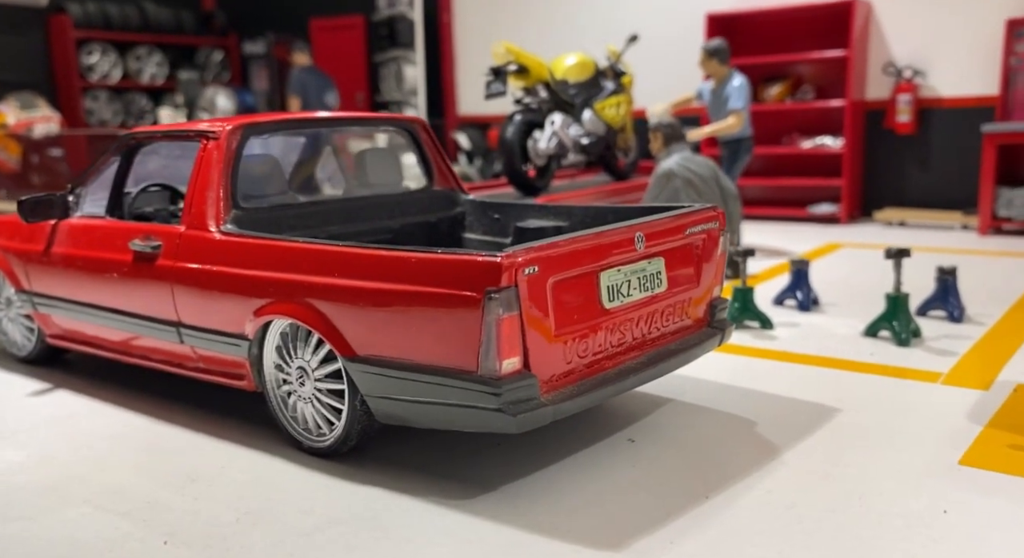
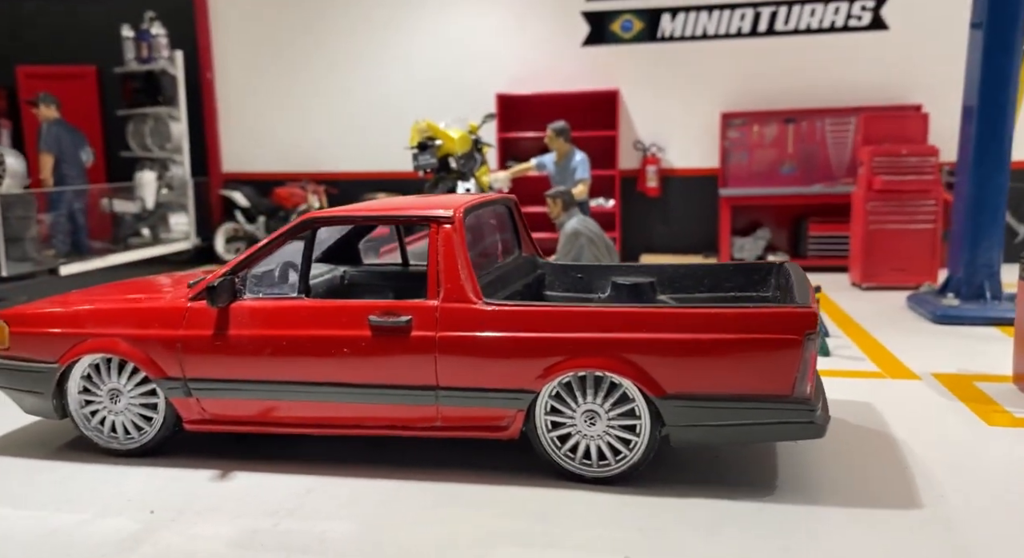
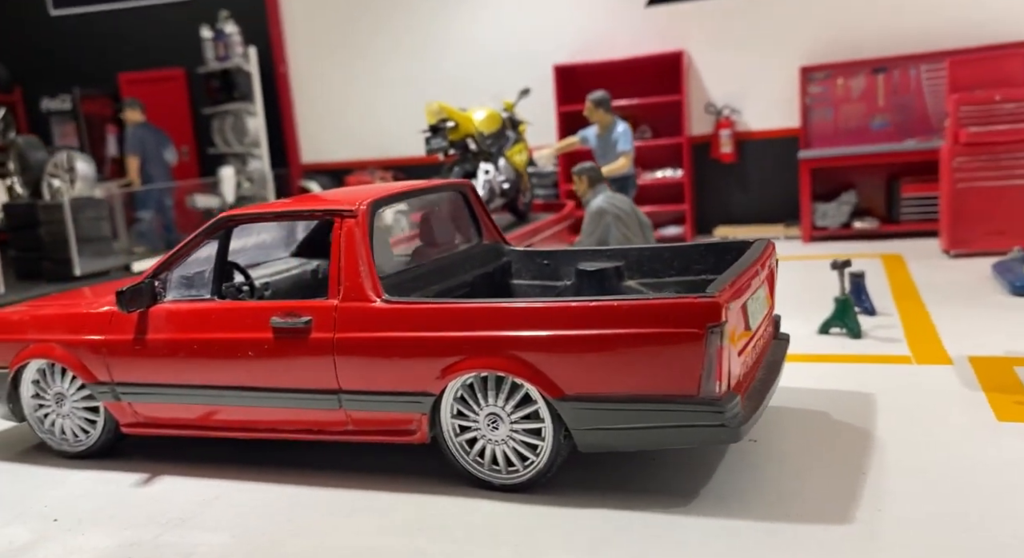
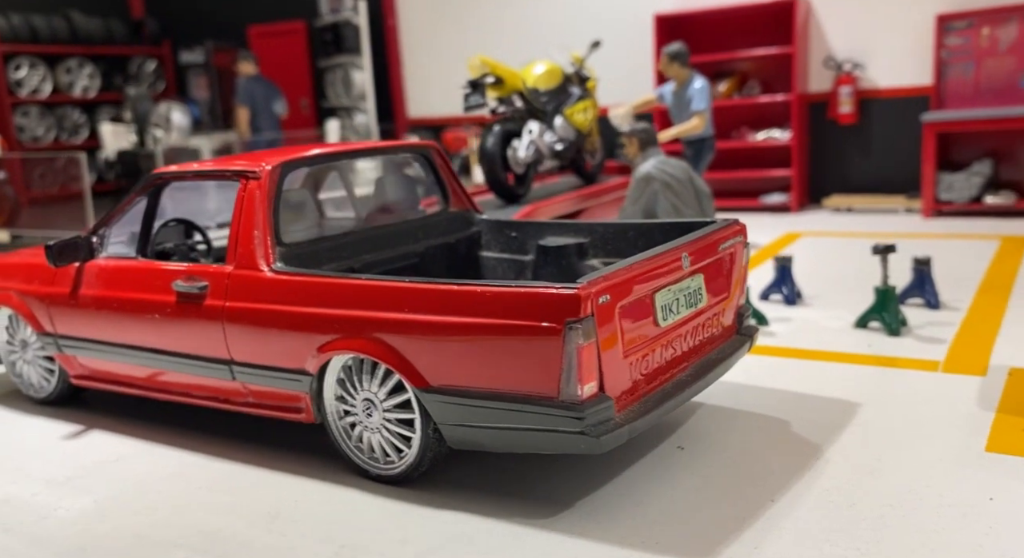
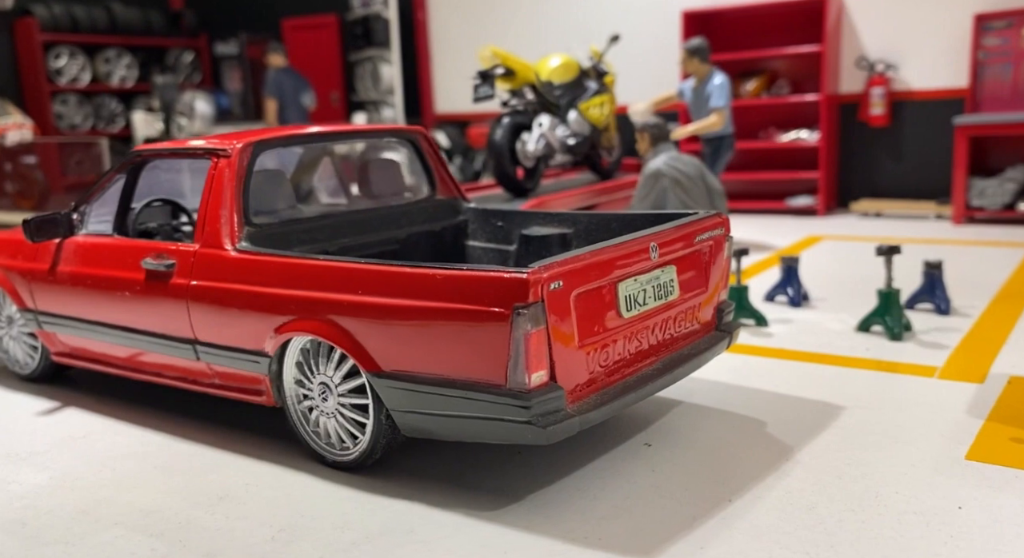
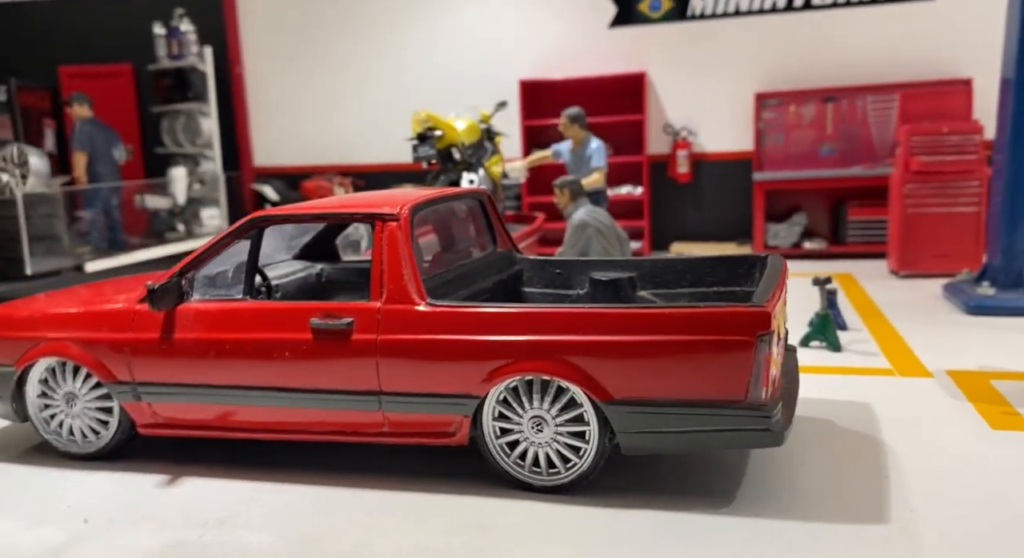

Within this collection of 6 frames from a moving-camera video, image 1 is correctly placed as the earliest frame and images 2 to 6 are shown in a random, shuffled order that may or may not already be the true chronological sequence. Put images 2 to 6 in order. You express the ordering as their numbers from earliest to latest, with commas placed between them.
5, 4, 3, 6, 2
